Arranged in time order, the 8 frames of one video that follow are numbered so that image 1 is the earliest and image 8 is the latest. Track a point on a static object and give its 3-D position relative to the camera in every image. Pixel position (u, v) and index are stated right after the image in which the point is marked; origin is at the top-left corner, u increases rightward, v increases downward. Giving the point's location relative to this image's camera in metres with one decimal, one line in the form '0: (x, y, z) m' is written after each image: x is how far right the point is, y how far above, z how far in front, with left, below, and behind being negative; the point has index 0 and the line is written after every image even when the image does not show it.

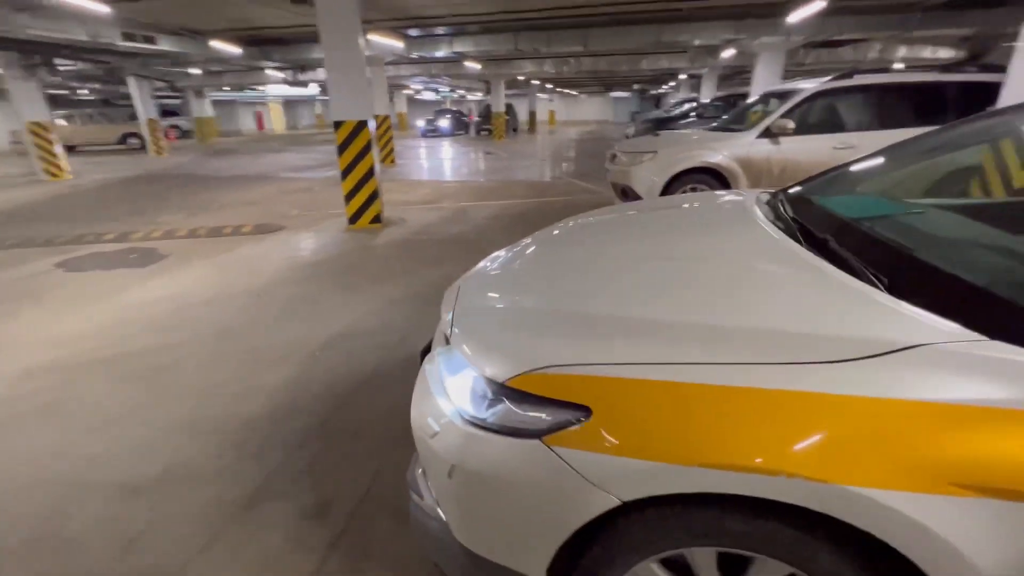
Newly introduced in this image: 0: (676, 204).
0: (+0.9, +0.4, +2.4) m
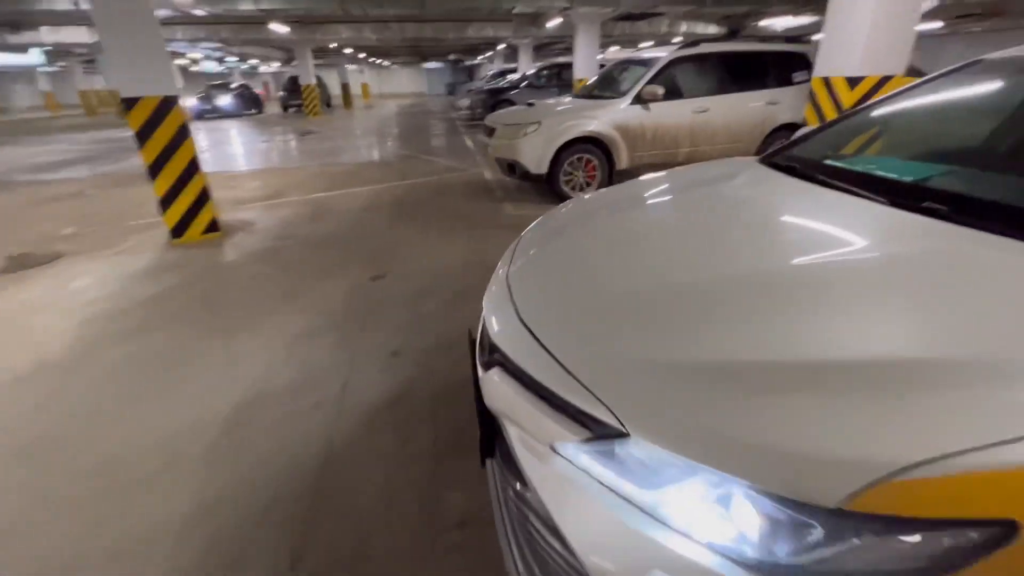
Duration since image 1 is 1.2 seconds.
0: (+0.9, +0.5, +2.1) m
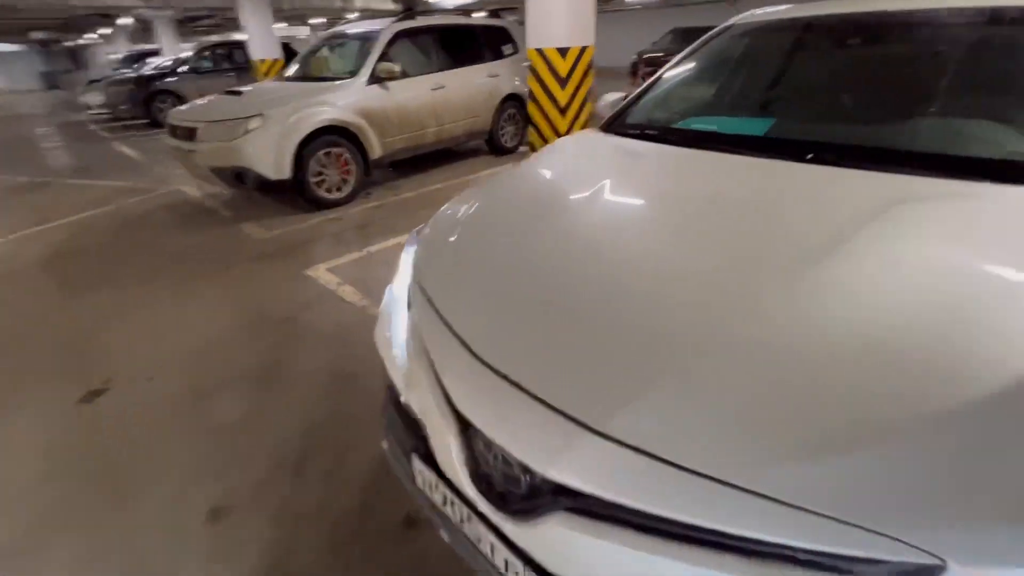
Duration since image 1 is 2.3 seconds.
0: (+0.3, +0.5, +1.9) m
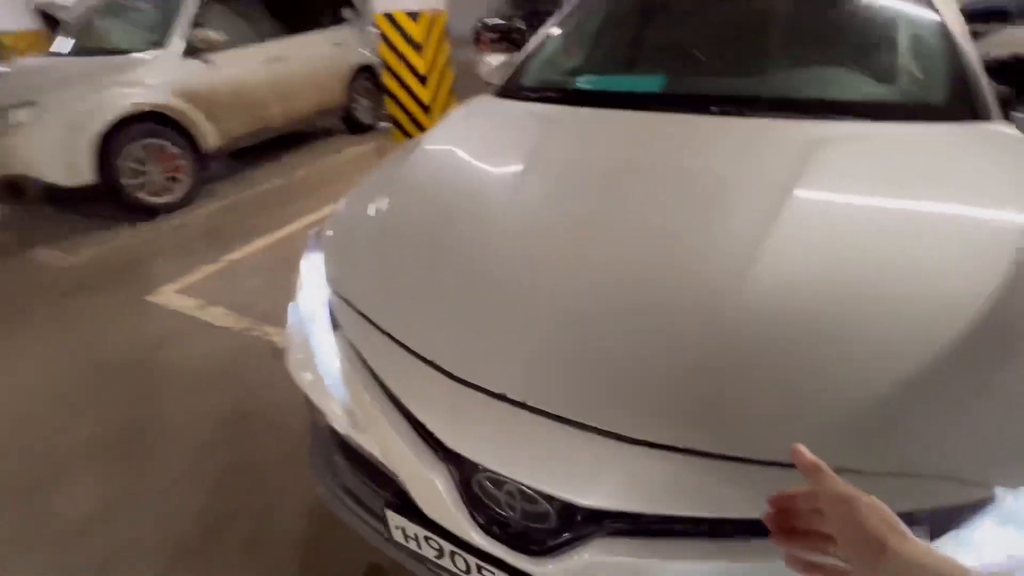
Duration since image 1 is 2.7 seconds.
0: (0.0, +0.5, +1.7) m
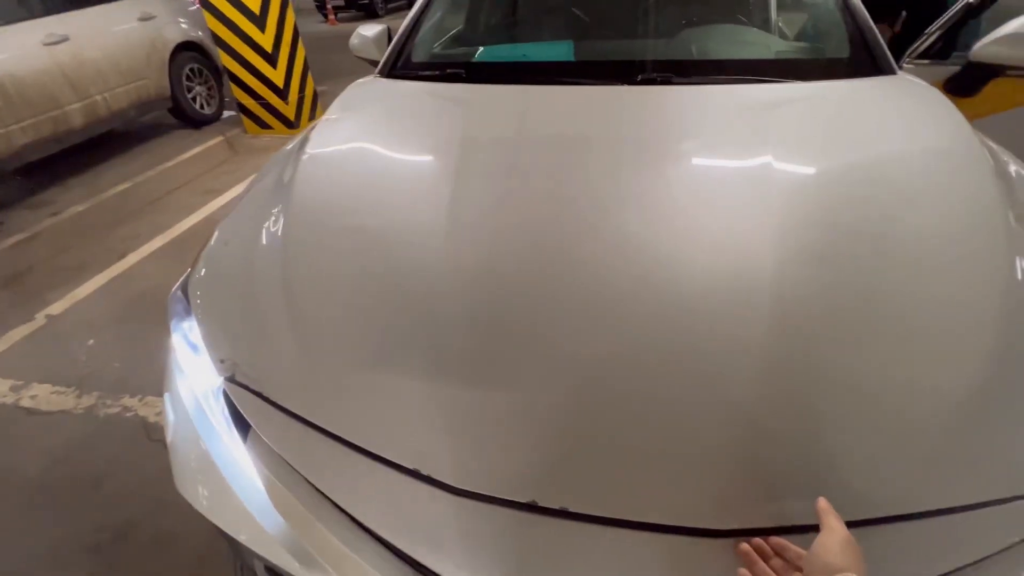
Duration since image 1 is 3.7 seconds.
0: (-0.2, +0.5, +1.4) m
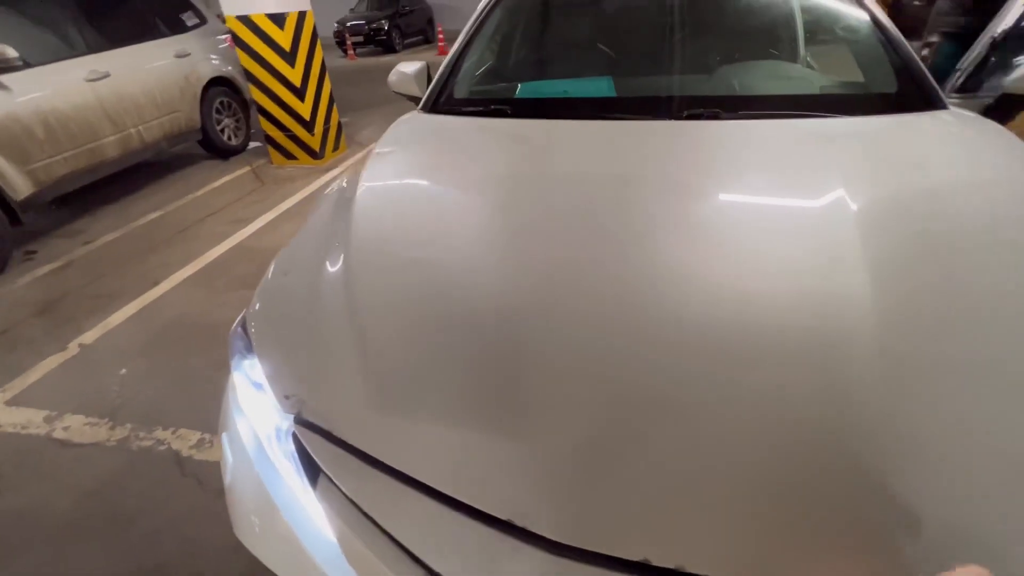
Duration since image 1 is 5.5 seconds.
0: (-0.1, +0.3, +1.4) m
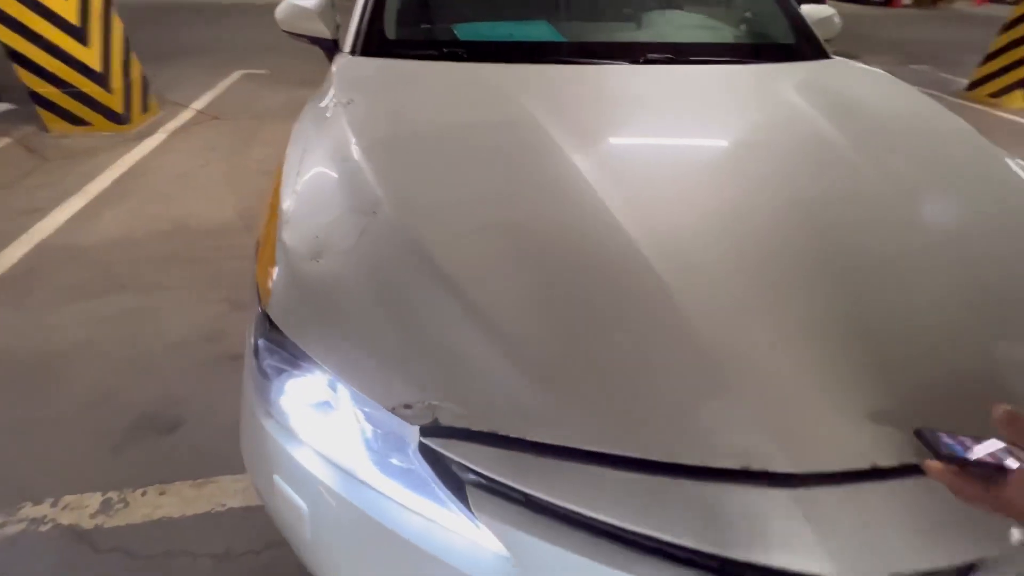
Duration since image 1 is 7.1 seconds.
0: (-0.1, +0.4, +1.2) m
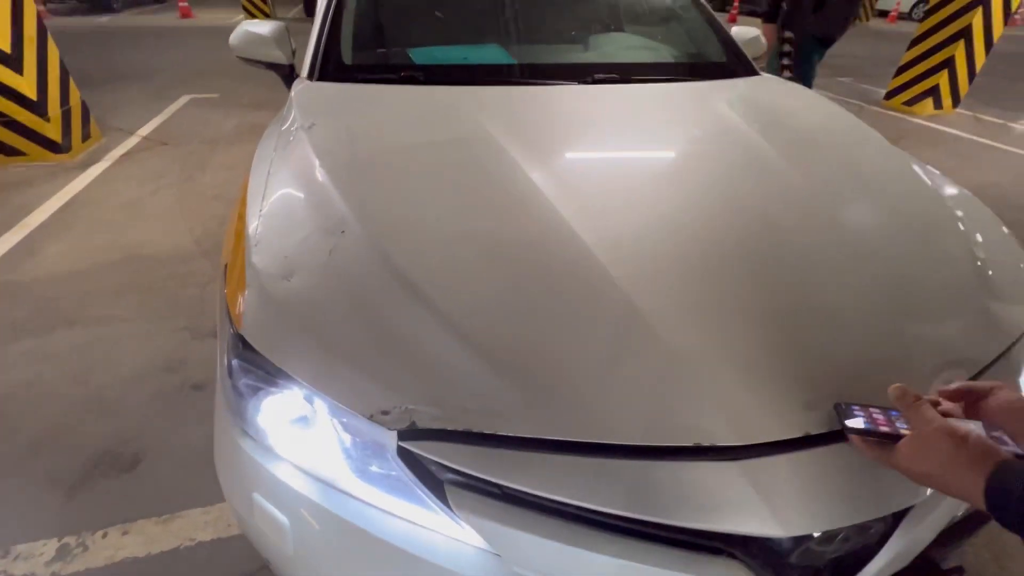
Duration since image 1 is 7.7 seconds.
0: (-0.2, +0.4, +1.3) m
